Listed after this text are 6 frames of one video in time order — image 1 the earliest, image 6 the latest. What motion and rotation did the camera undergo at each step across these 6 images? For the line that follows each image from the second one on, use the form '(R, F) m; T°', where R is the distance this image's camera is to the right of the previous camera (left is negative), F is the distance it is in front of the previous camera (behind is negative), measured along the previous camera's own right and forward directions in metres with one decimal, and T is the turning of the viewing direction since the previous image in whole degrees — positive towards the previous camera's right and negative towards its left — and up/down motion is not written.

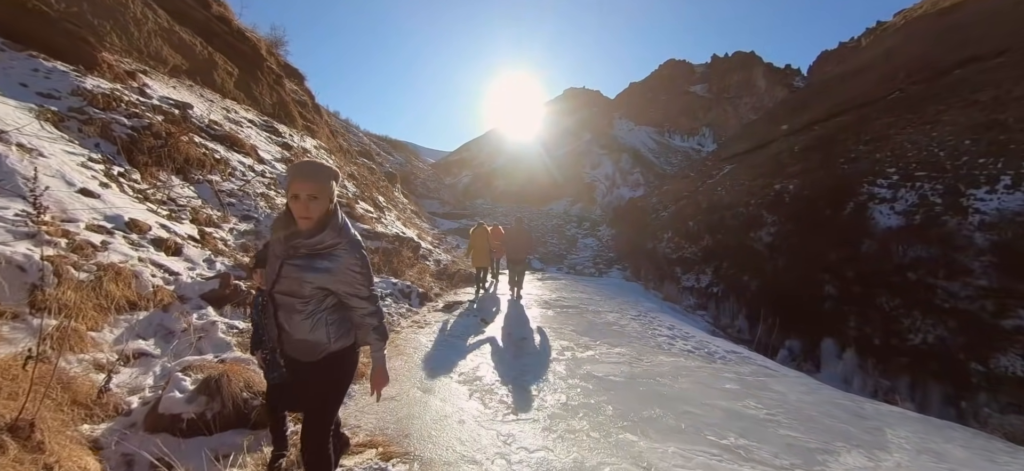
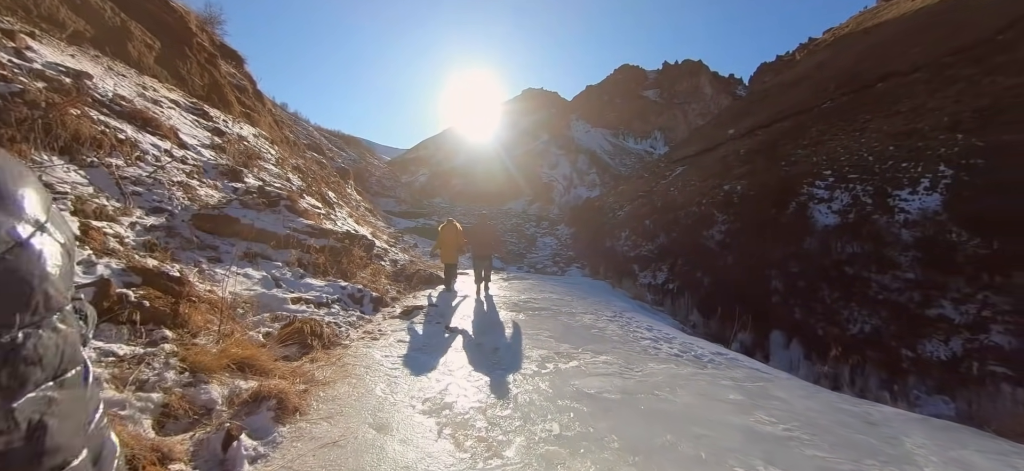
(-0.1, +0.7) m; +6°
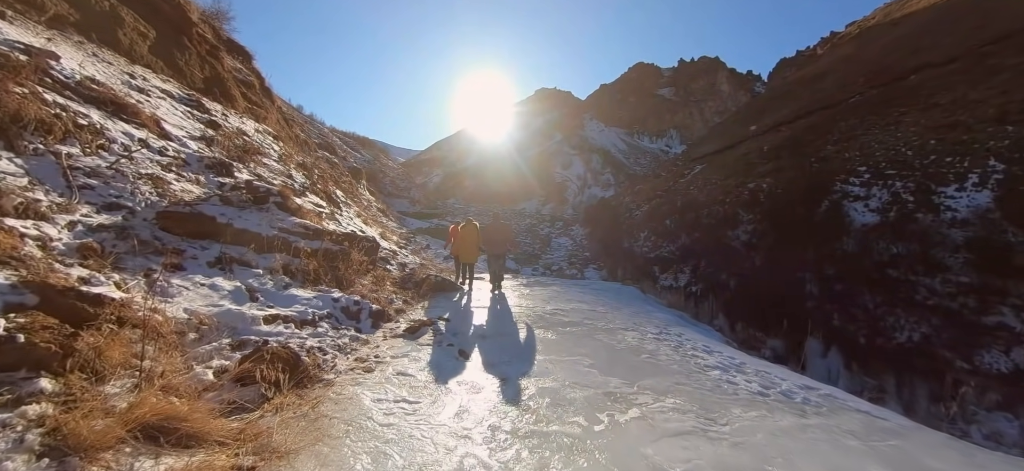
(-0.2, +1.1) m; -2°
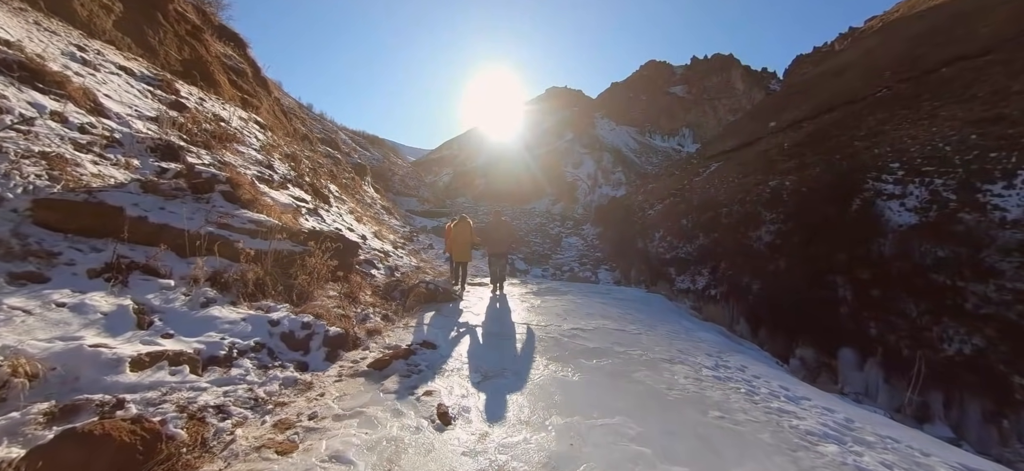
(0.0, +1.3) m; -2°
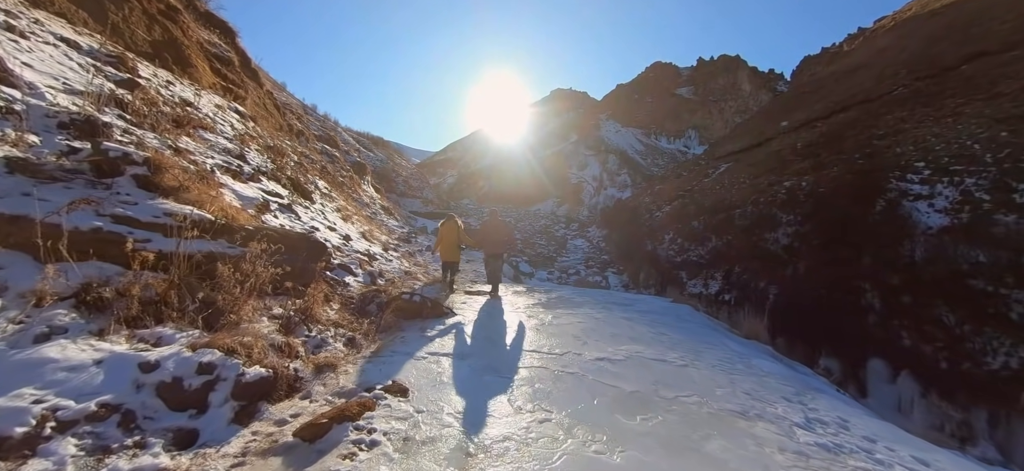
(0.0, +1.2) m; -1°
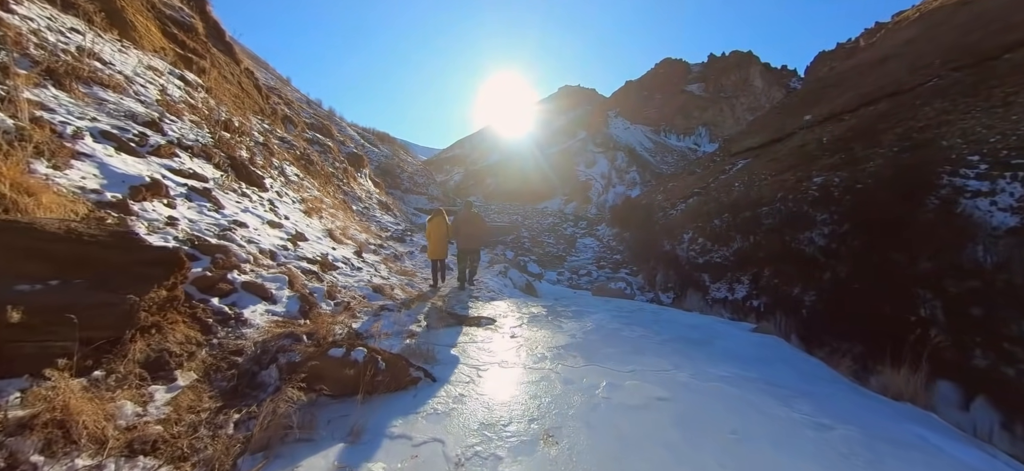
(-0.1, +2.3) m; -1°
